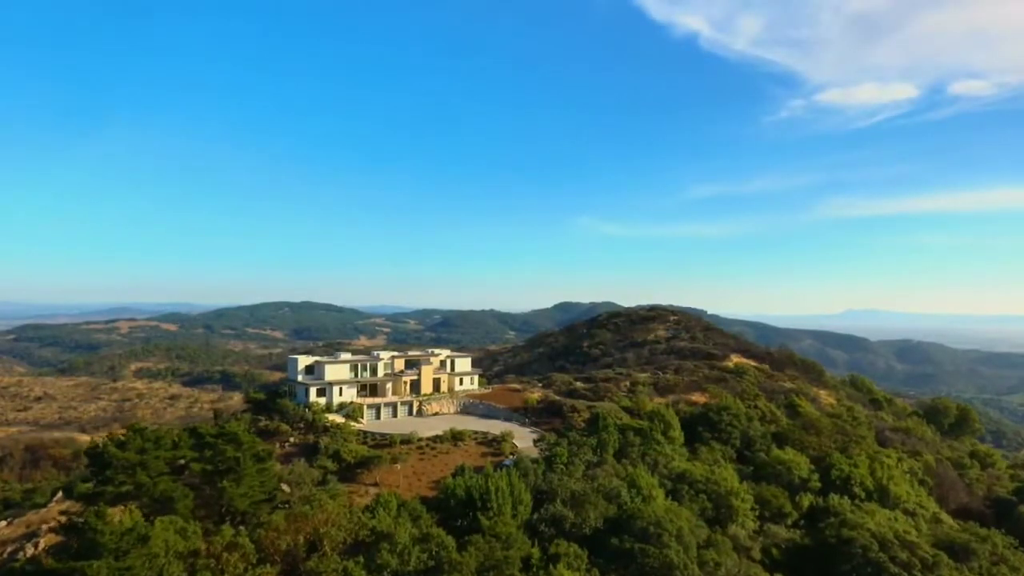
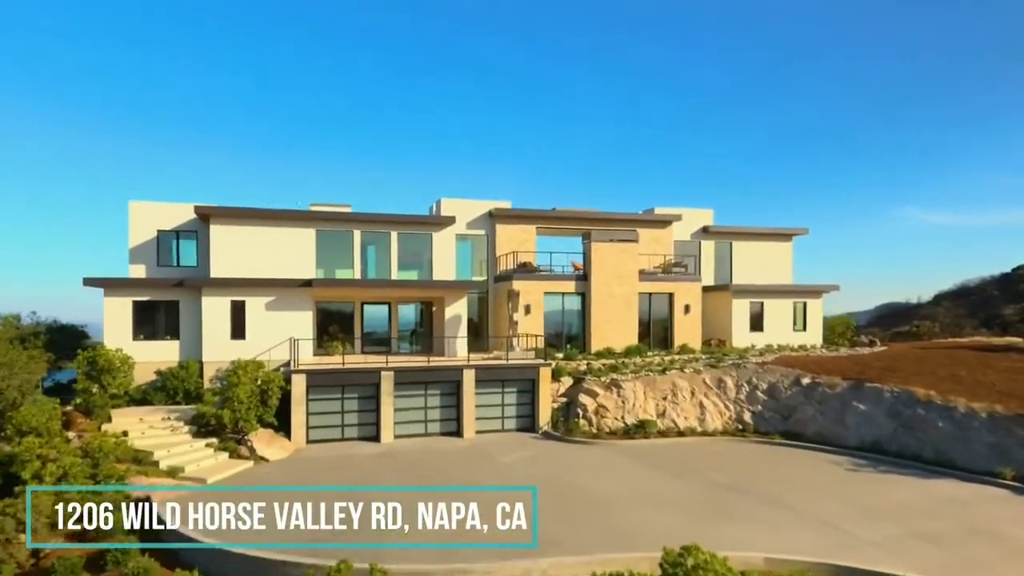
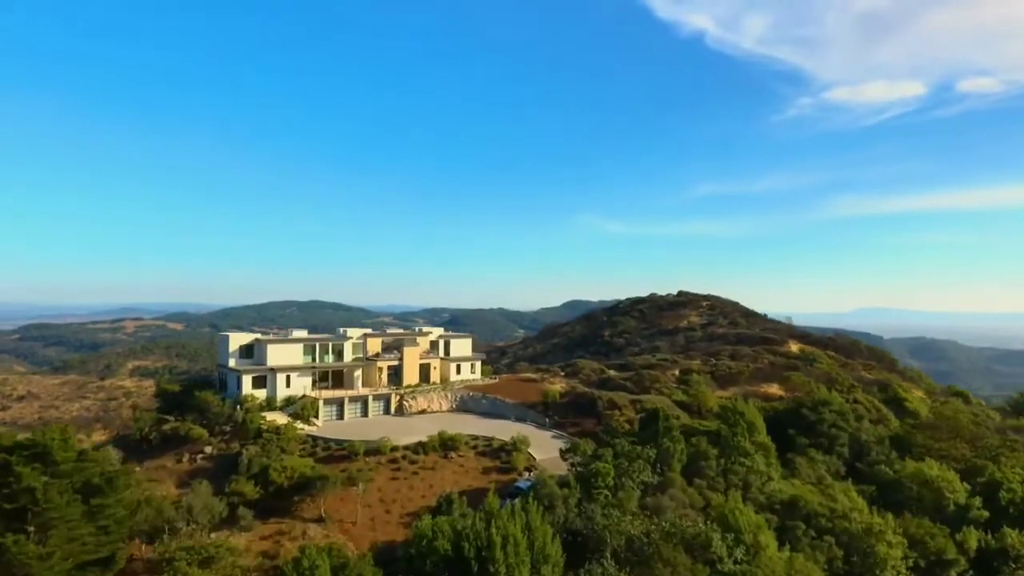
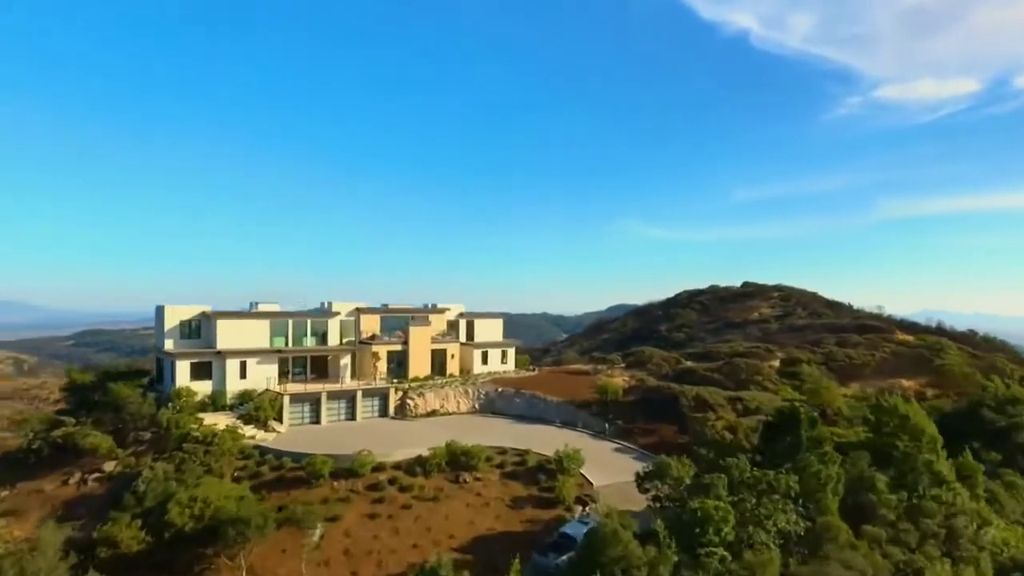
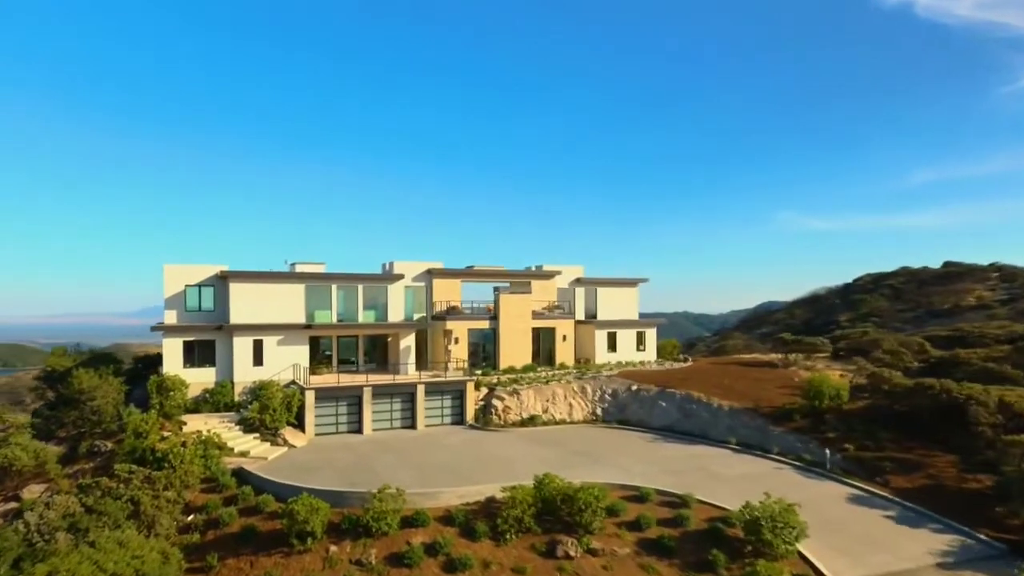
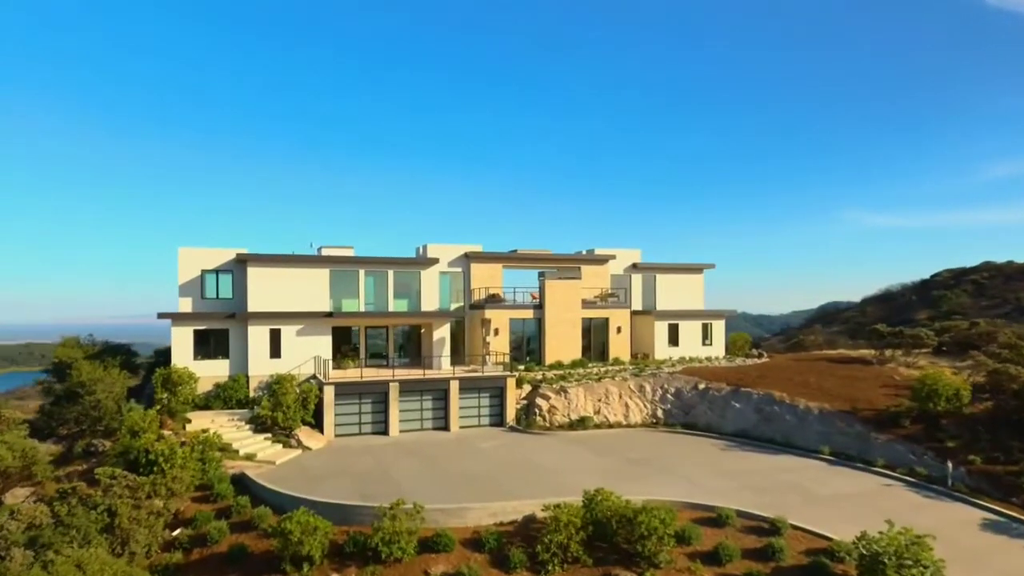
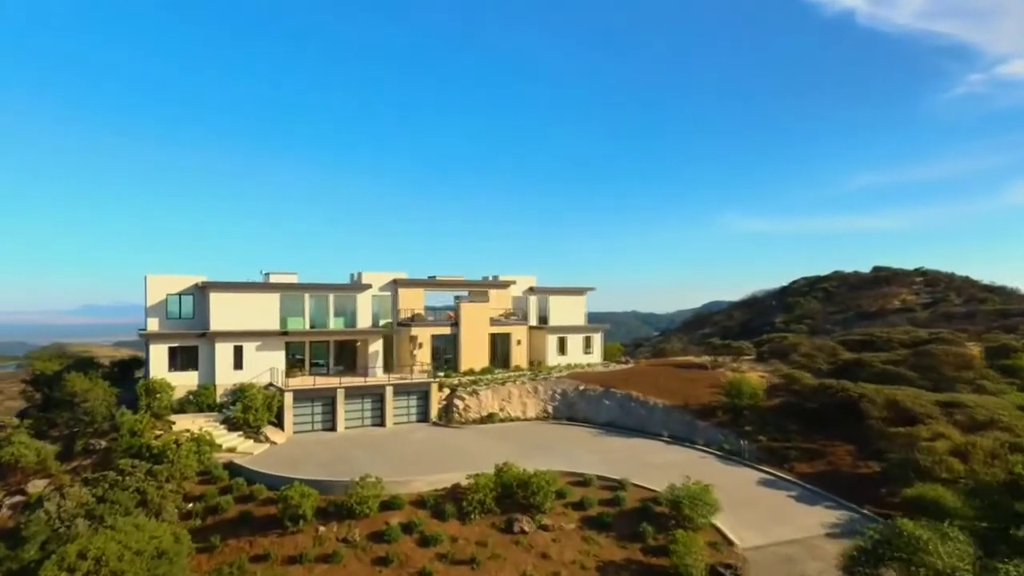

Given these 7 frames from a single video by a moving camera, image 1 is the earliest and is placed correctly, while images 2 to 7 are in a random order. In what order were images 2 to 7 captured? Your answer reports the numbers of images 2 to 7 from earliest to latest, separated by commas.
3, 4, 7, 5, 6, 2
